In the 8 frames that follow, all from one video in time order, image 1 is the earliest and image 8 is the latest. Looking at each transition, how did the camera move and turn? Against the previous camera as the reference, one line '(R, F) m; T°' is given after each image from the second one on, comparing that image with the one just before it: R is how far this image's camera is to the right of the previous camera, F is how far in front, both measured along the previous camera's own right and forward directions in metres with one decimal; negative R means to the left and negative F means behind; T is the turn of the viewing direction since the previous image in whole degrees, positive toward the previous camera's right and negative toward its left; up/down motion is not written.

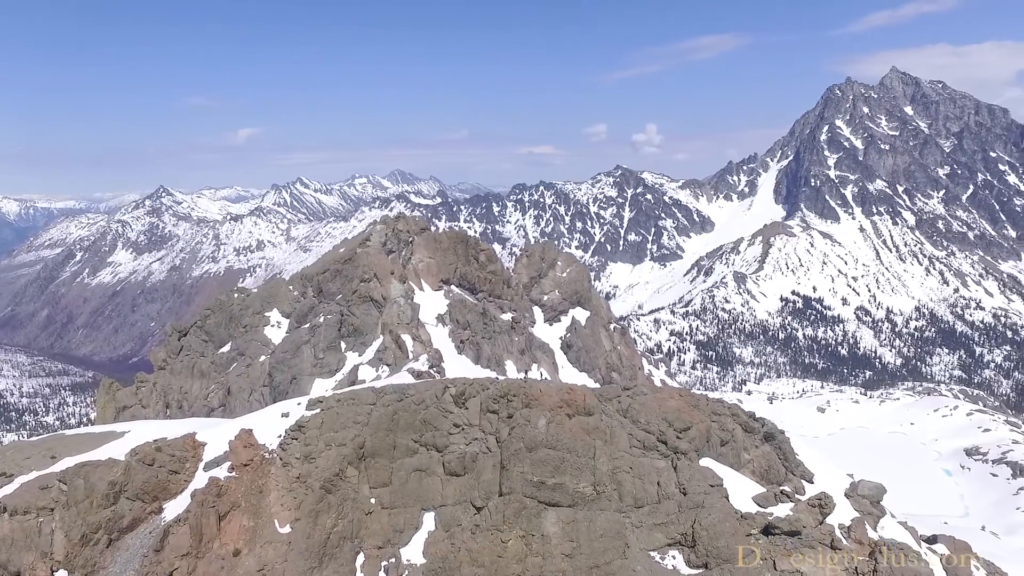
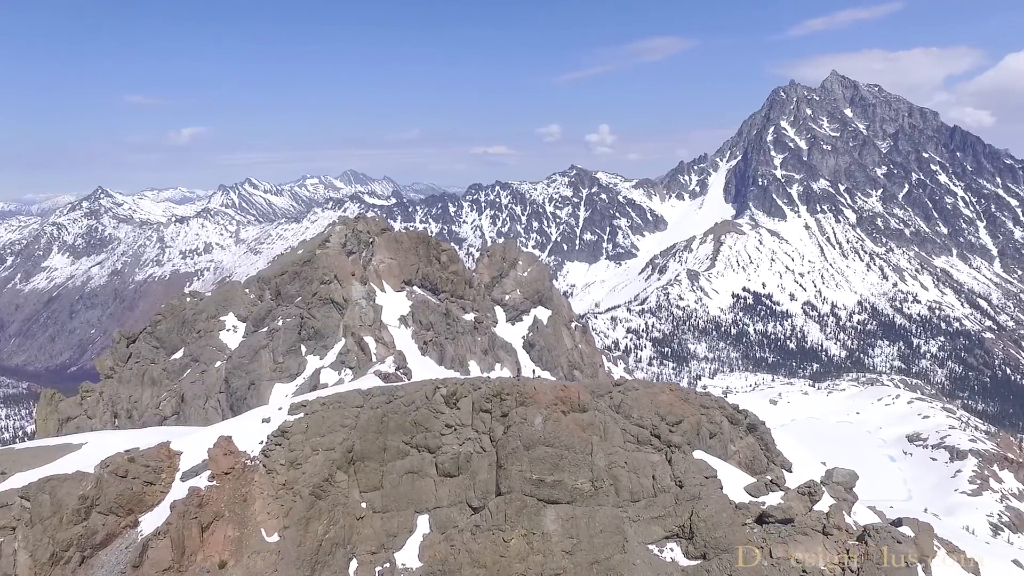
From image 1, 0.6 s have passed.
(-2.0, +0.2) m; +4°
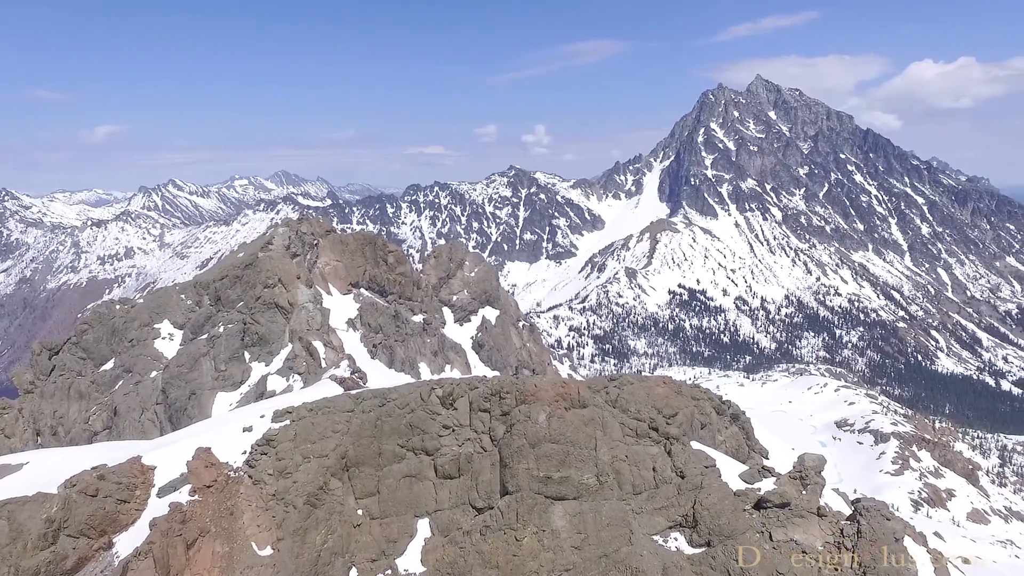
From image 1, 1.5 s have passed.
(-3.2, +0.3) m; +5°
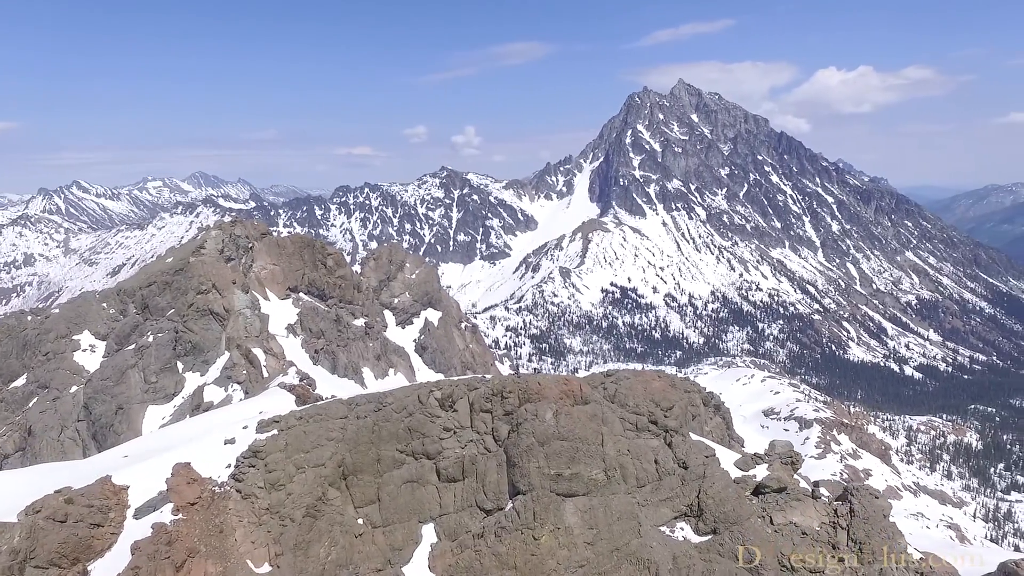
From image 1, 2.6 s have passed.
(-3.7, +0.4) m; +6°
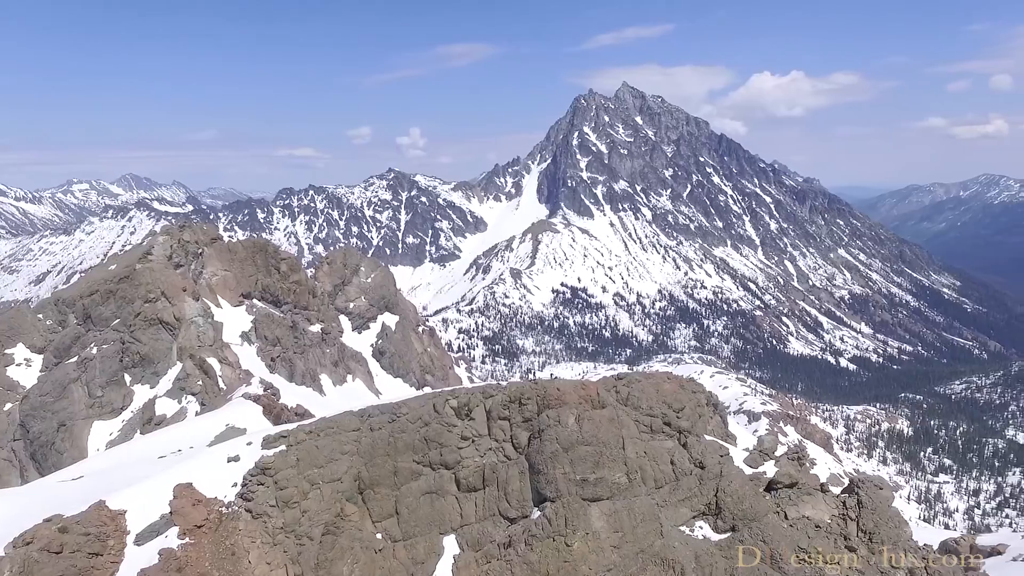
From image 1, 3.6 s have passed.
(-3.7, +0.3) m; +5°
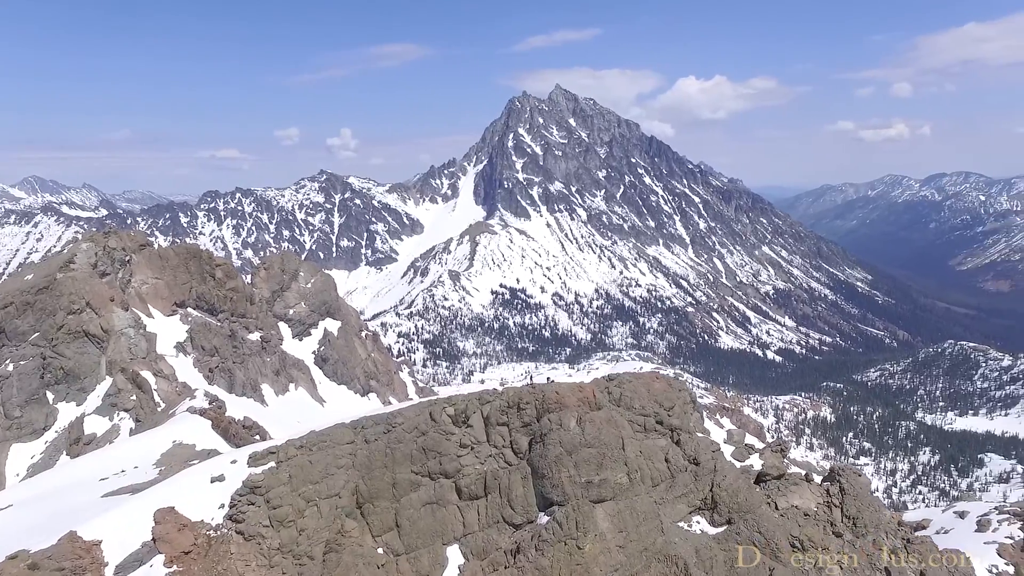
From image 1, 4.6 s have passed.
(-3.2, +0.3) m; +6°
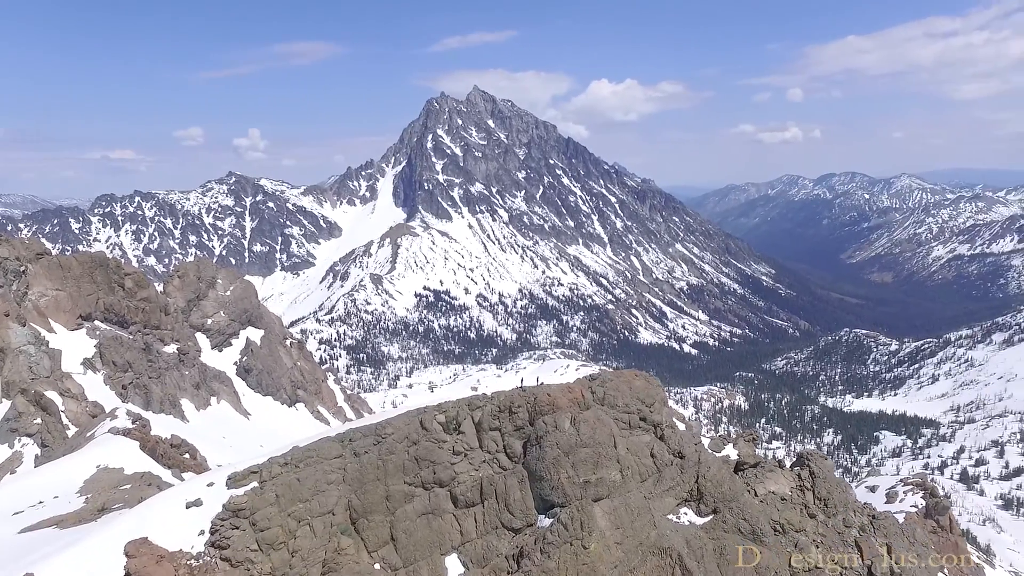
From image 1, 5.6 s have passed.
(-3.6, +0.4) m; +7°
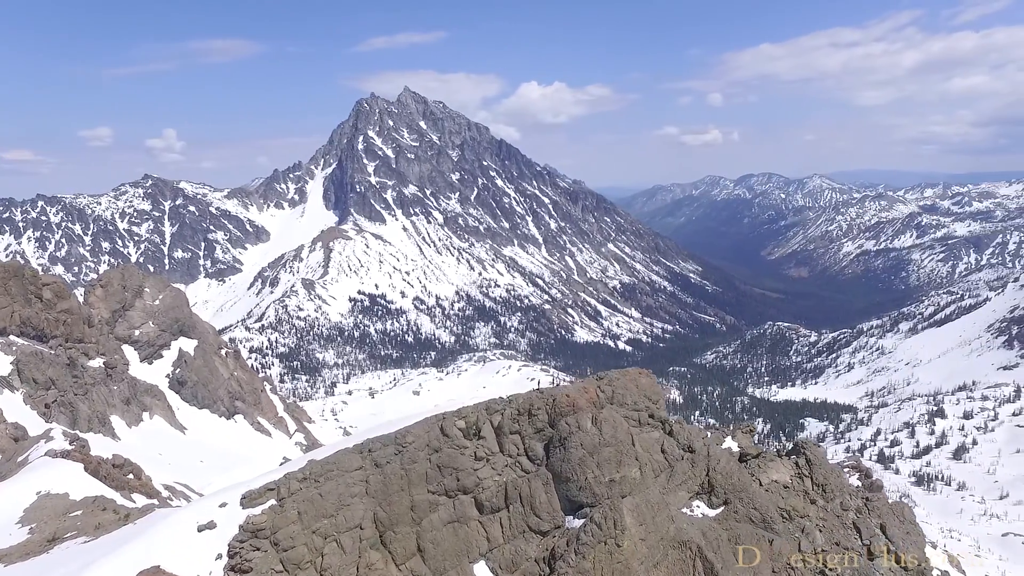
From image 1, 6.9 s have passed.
(-4.5, +0.4) m; +6°
